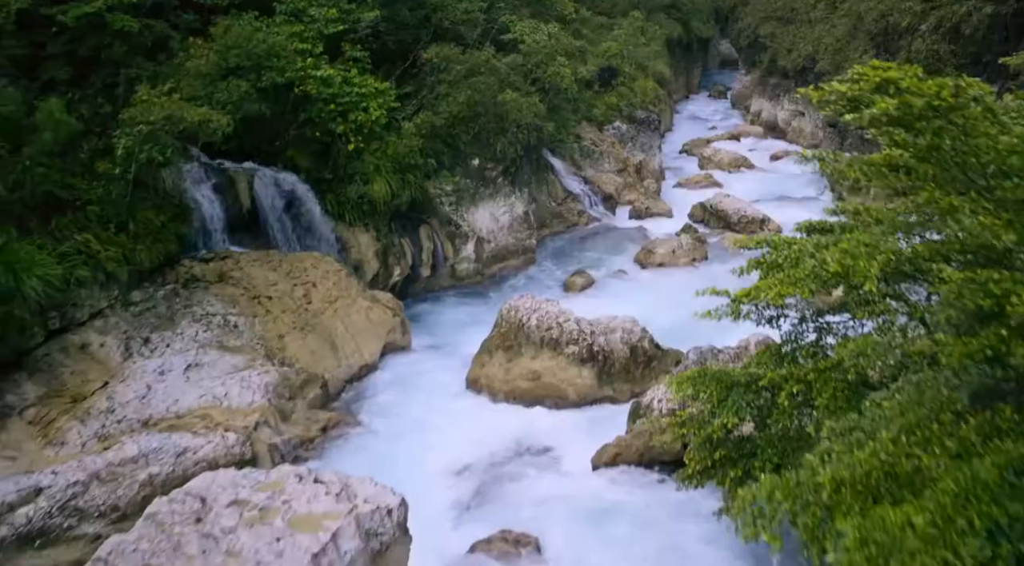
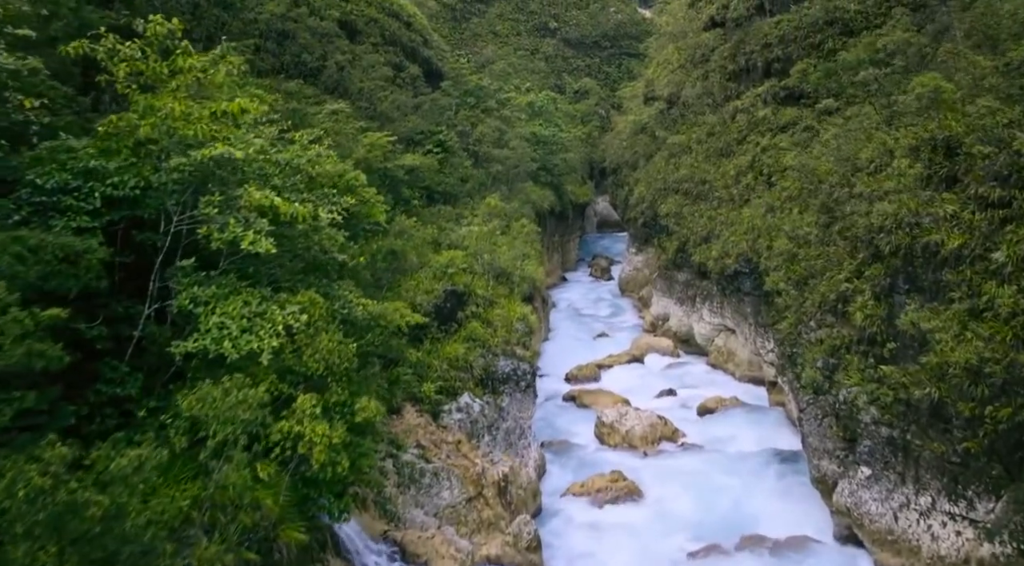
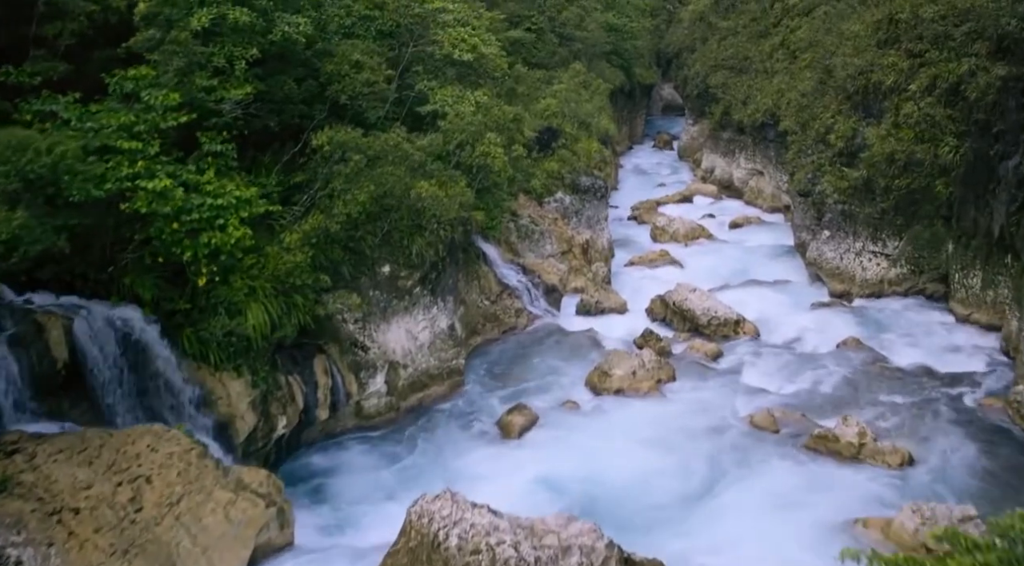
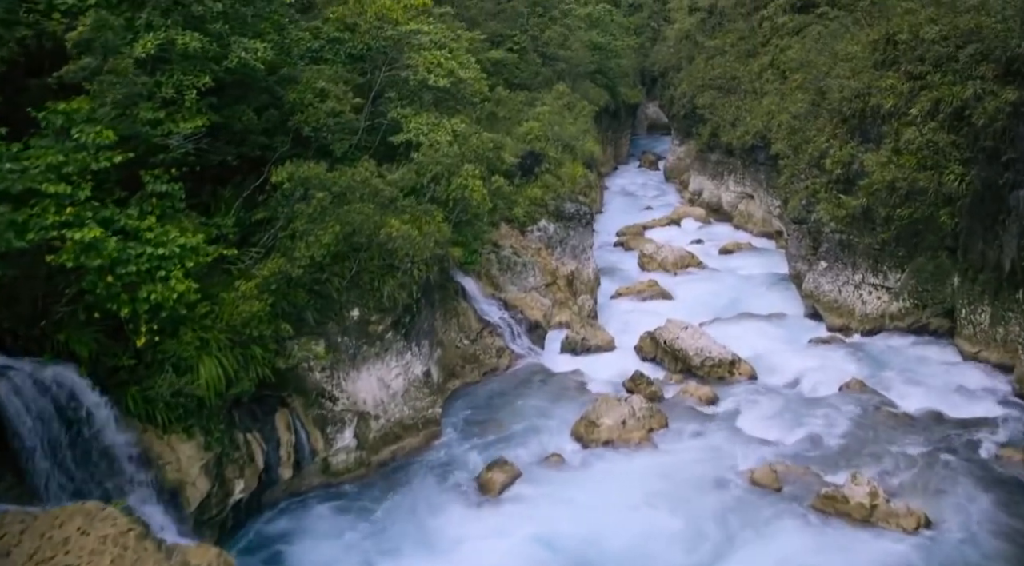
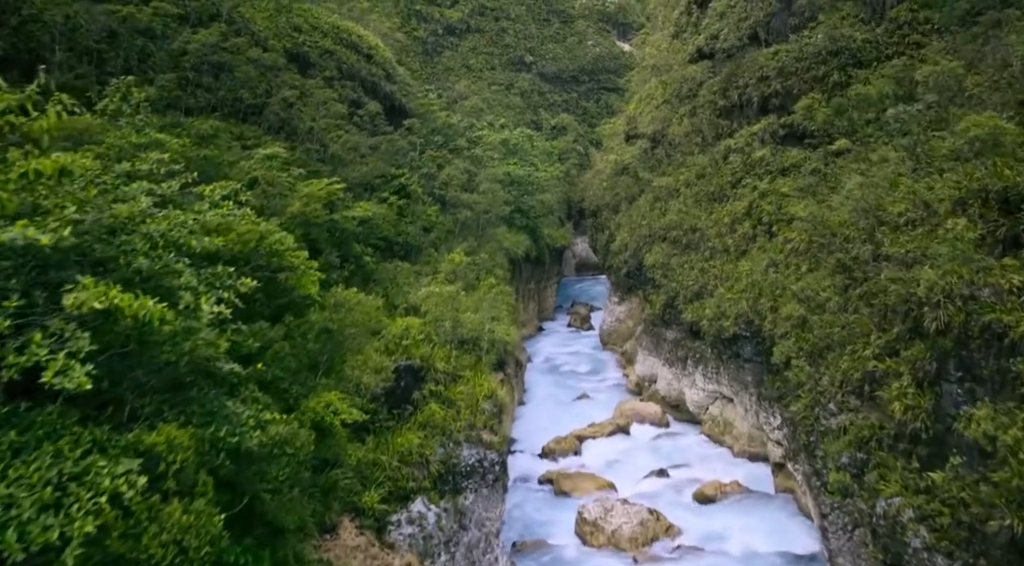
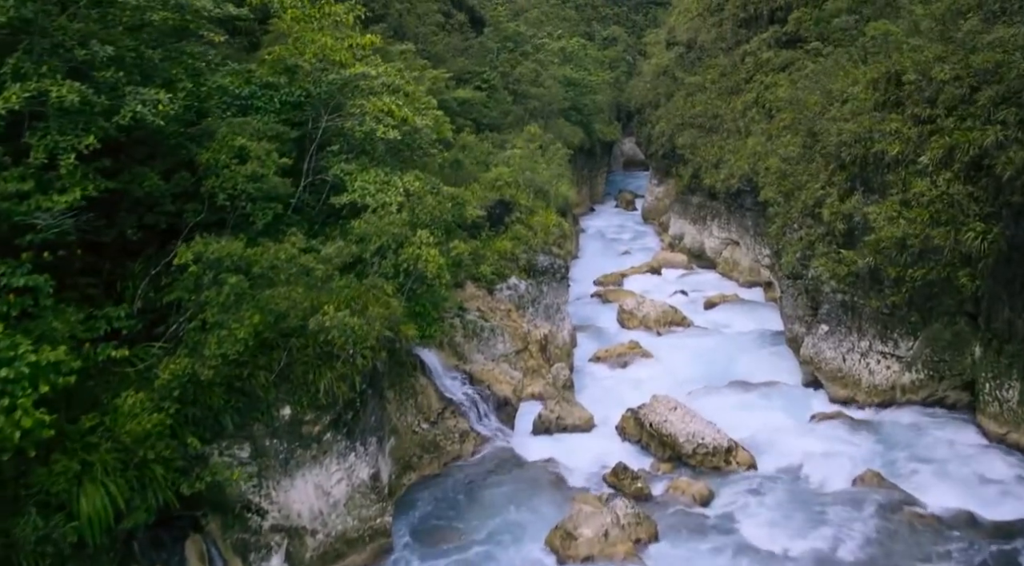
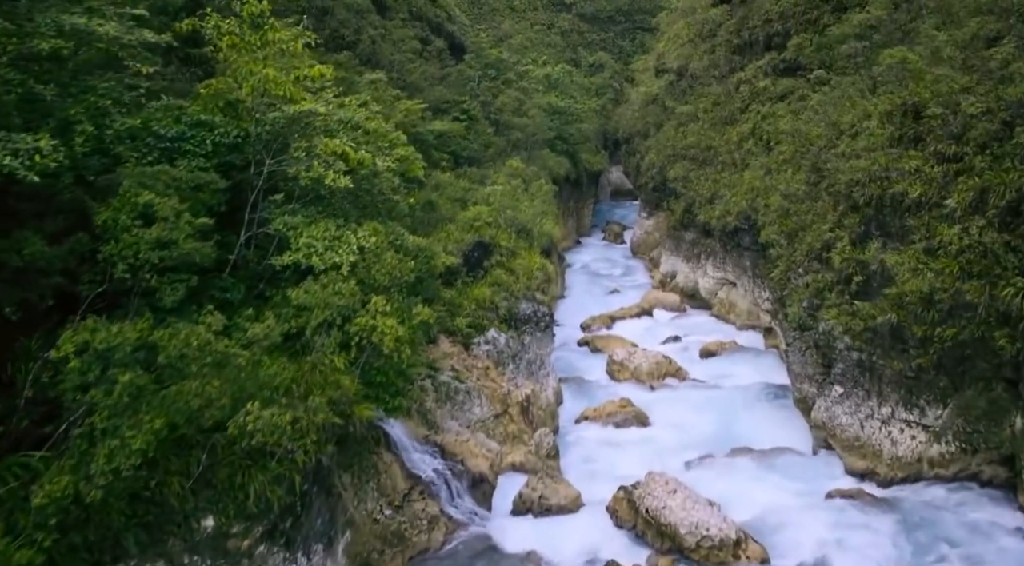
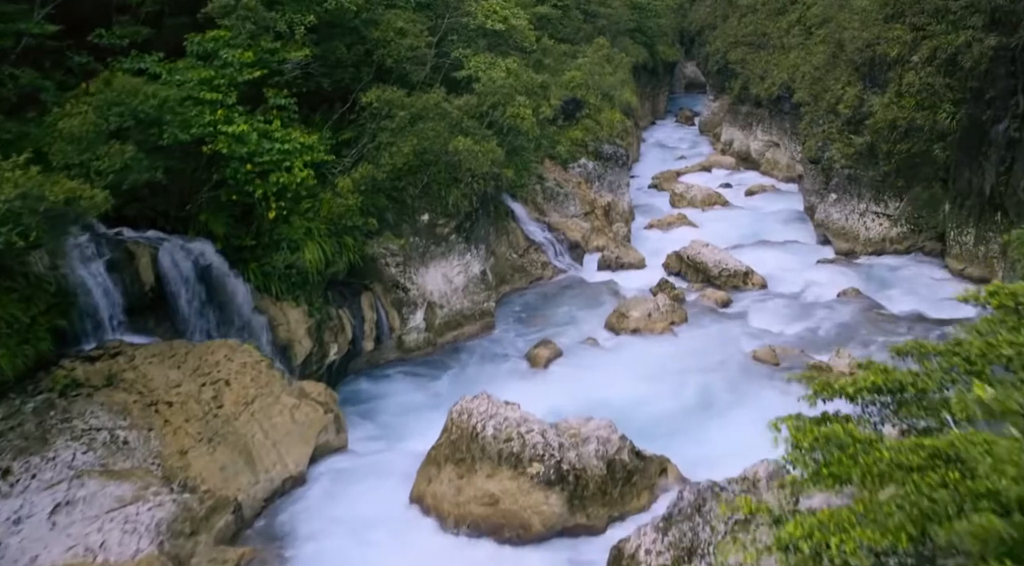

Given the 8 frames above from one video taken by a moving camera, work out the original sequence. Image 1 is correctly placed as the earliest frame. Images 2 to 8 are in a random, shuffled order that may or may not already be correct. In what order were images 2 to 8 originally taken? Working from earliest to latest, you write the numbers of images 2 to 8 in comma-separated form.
8, 3, 4, 6, 7, 2, 5
